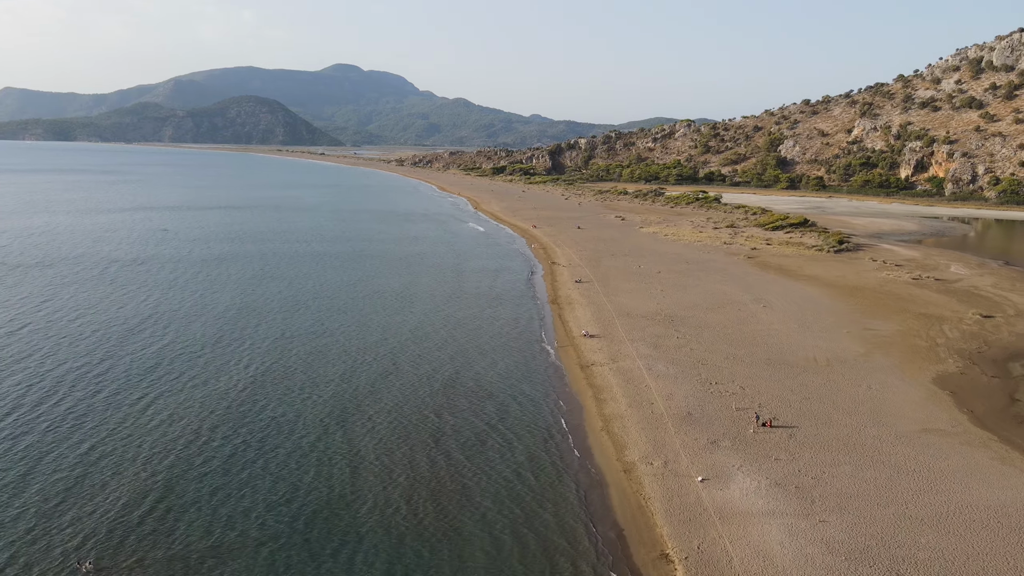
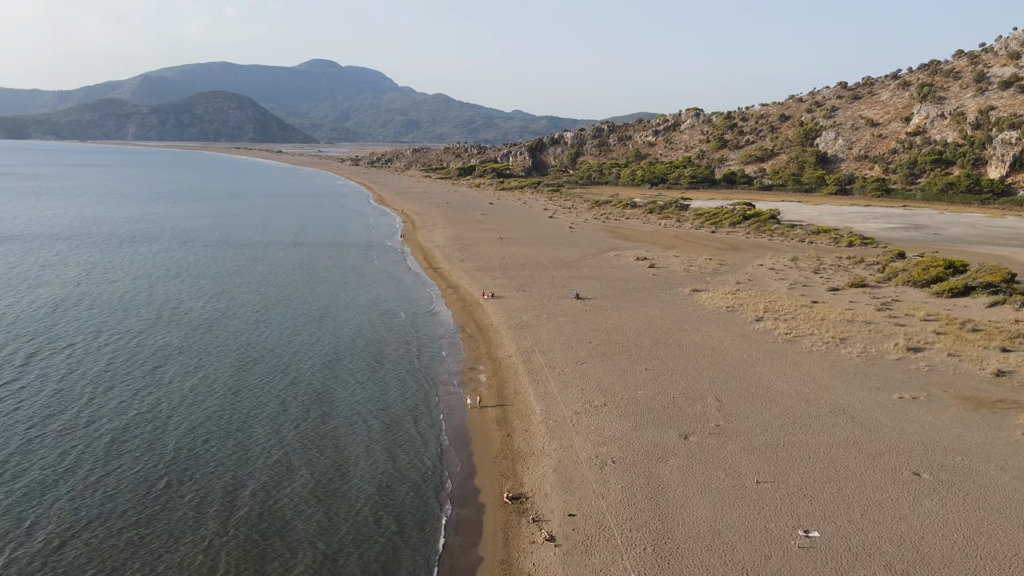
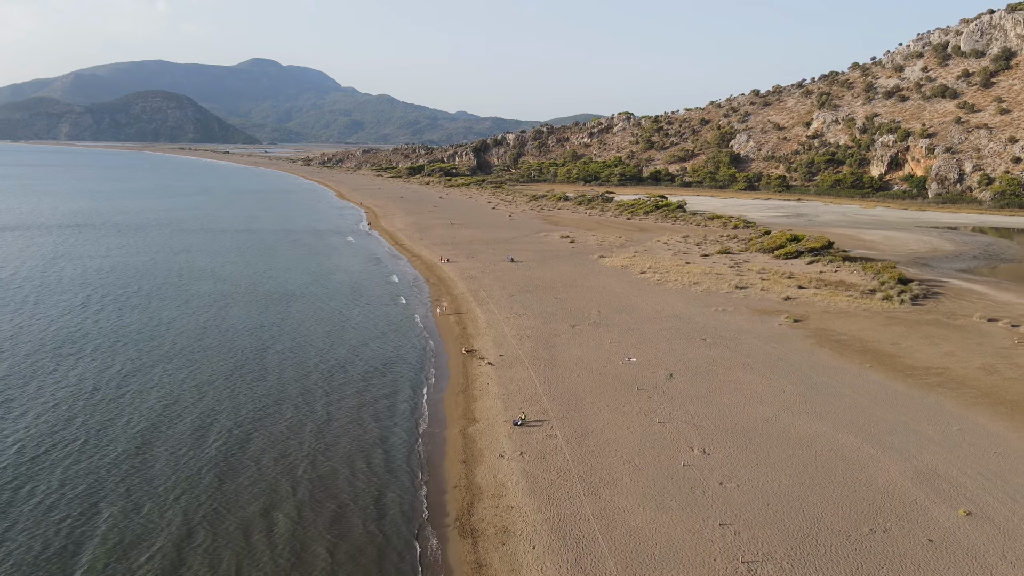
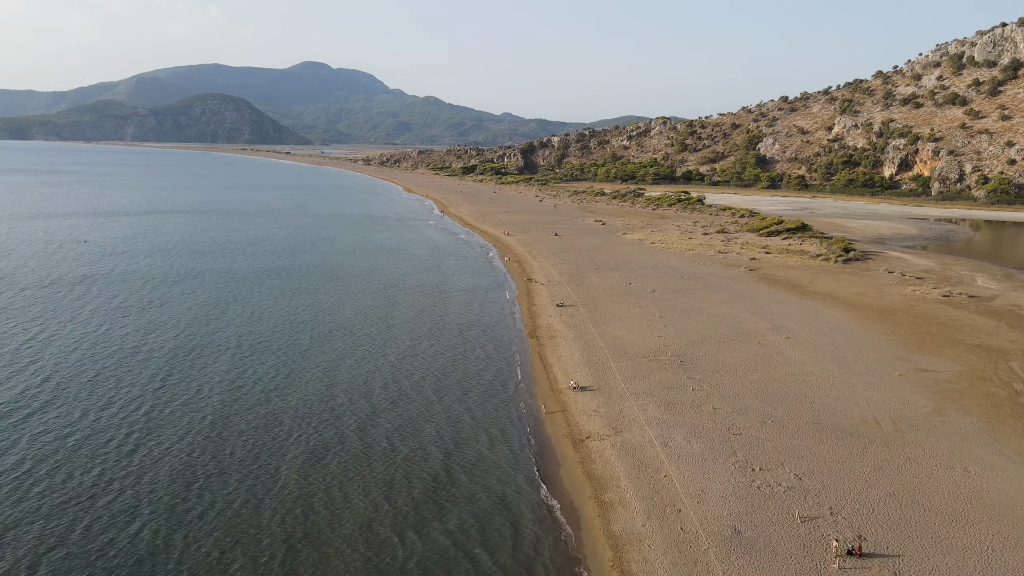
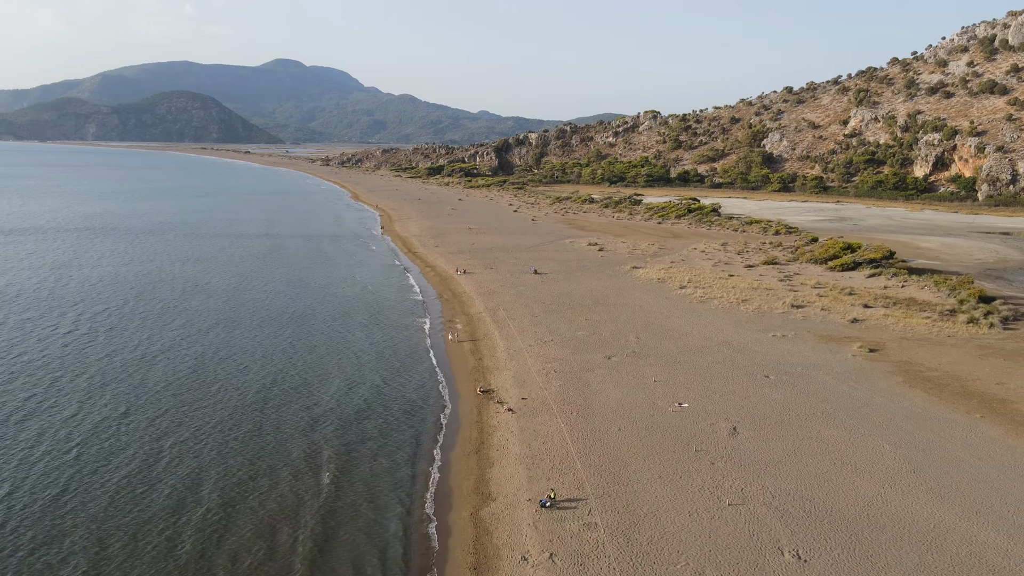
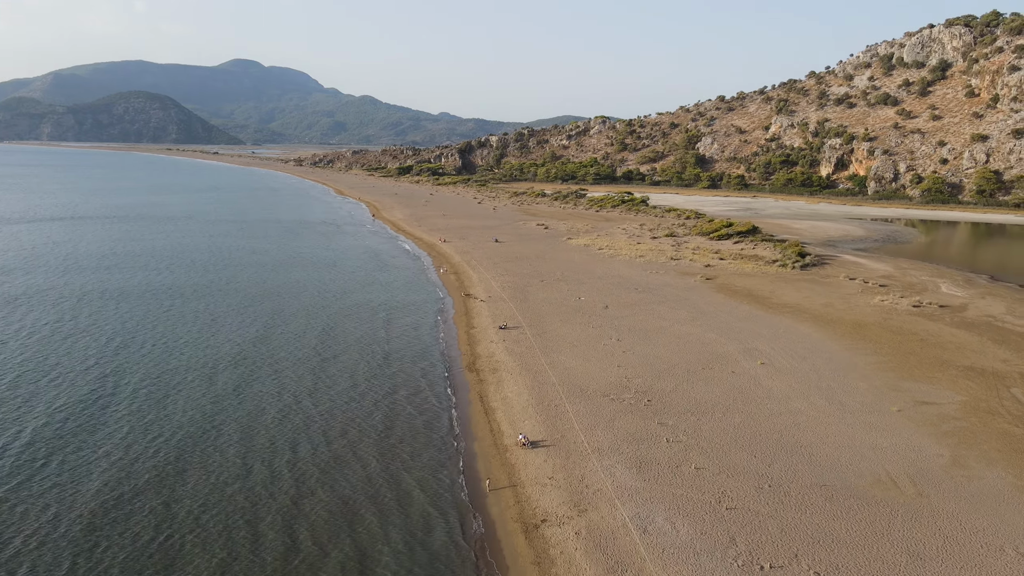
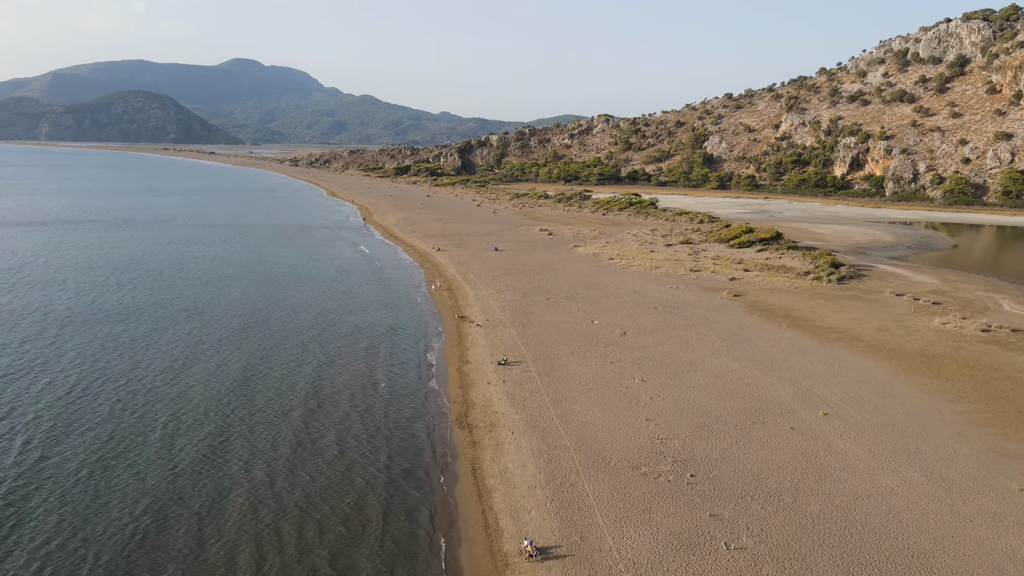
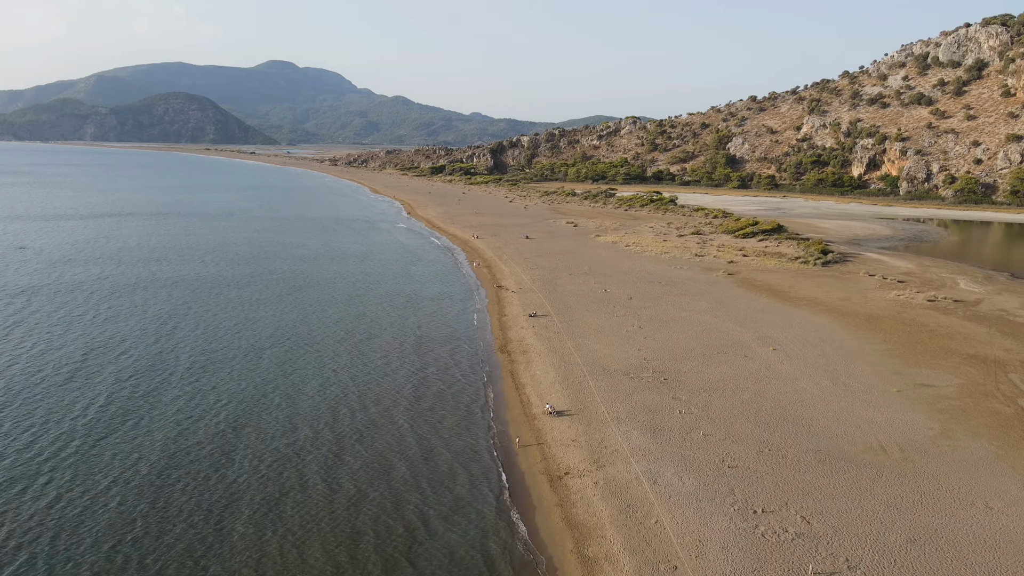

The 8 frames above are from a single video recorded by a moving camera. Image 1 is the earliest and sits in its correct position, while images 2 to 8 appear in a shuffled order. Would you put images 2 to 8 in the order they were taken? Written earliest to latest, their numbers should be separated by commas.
4, 8, 6, 7, 3, 5, 2
